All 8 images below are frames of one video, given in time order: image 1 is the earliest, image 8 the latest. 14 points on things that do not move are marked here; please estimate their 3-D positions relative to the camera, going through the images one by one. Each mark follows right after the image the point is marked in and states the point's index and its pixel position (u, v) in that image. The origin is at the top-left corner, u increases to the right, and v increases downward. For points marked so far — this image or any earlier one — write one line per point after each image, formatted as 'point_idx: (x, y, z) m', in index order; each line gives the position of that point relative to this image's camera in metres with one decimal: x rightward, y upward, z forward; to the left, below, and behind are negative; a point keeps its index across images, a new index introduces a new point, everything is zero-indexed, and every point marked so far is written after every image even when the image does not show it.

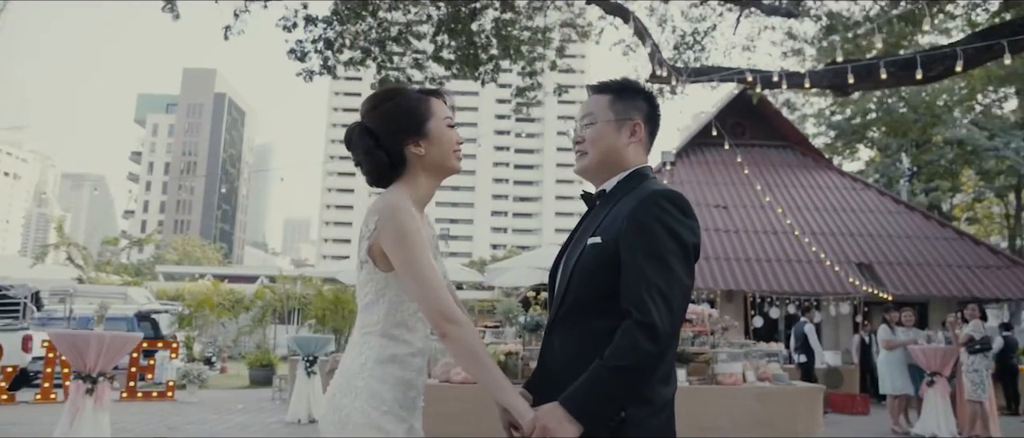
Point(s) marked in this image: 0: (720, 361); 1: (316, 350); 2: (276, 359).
0: (+1.8, -1.2, +6.1) m
1: (-2.7, -1.8, +9.5) m
2: (-5.1, -3.0, +14.8) m
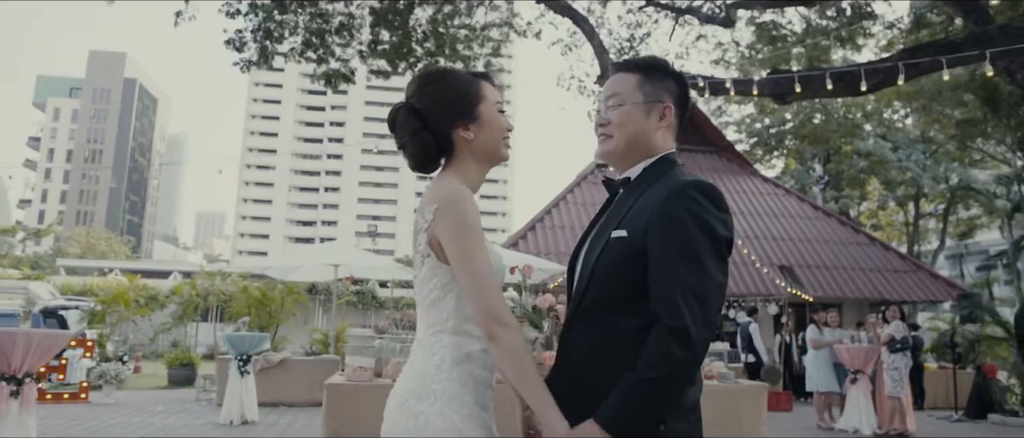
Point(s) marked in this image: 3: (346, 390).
0: (+1.4, -1.3, +6.2) m
1: (-3.4, -1.7, +9.2) m
2: (-6.4, -2.8, +14.1) m
3: (-1.3, -1.3, +5.4) m
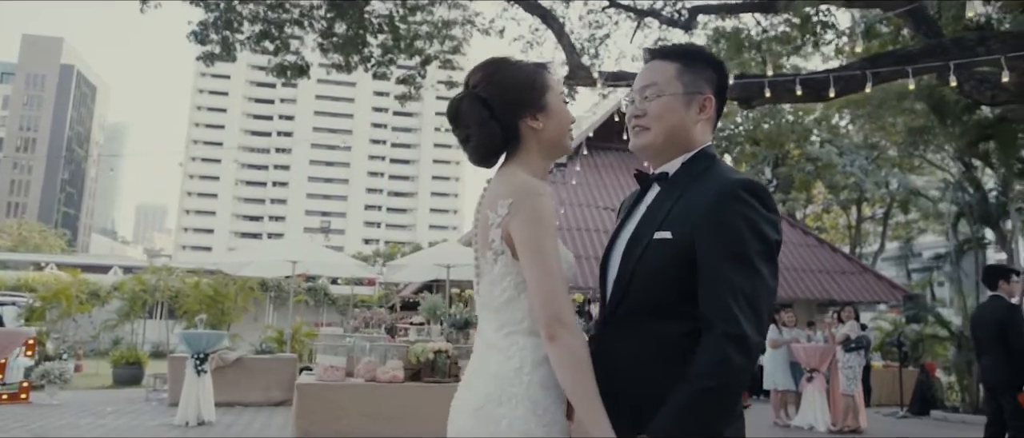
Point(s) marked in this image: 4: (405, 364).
0: (+1.1, -1.3, +6.3) m
1: (-3.9, -1.6, +8.9) m
2: (-7.2, -2.7, +13.6) m
3: (-1.5, -1.3, +5.2) m
4: (-0.9, -1.2, +5.6) m
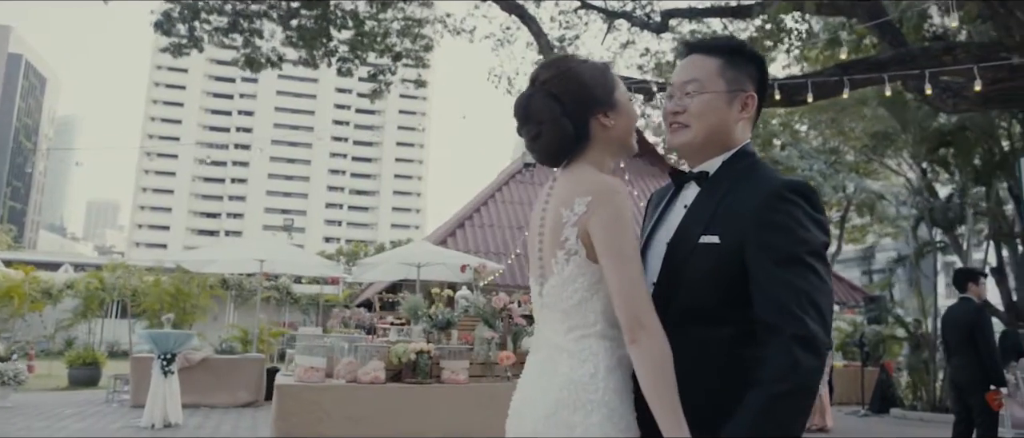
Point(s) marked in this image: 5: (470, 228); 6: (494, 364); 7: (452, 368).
0: (+1.0, -1.3, +6.3) m
1: (-4.2, -1.6, +8.6) m
2: (-7.7, -2.6, +13.2) m
3: (-1.6, -1.3, +5.1) m
4: (-1.0, -1.1, +5.5) m
5: (-0.8, -0.2, +12.5) m
6: (-0.2, -1.2, +5.8) m
7: (-0.5, -1.2, +5.6) m
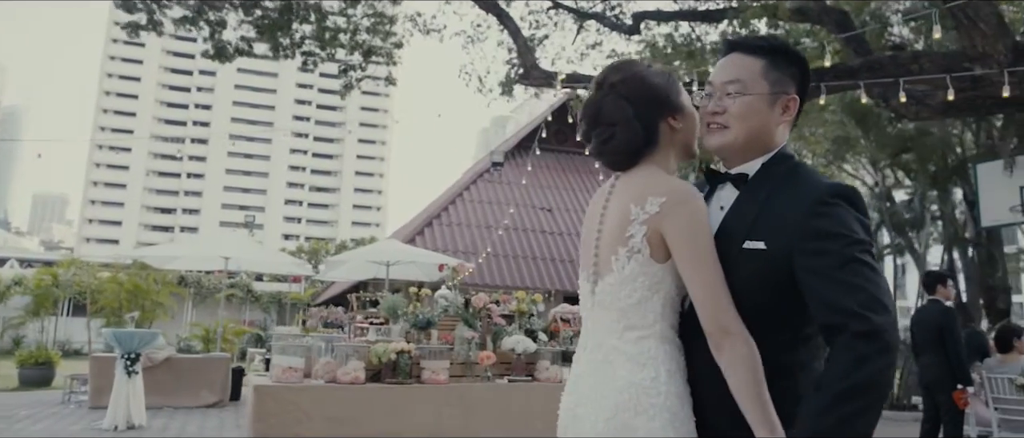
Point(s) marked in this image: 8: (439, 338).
0: (+0.8, -1.3, +6.3) m
1: (-4.5, -1.5, +8.4) m
2: (-8.2, -2.5, +12.8) m
3: (-1.7, -1.2, +5.0) m
4: (-1.1, -1.1, +5.4) m
5: (-1.3, -0.1, +12.4) m
6: (-0.3, -1.2, +5.8) m
7: (-0.6, -1.2, +5.5) m
8: (-0.6, -1.0, +5.9) m
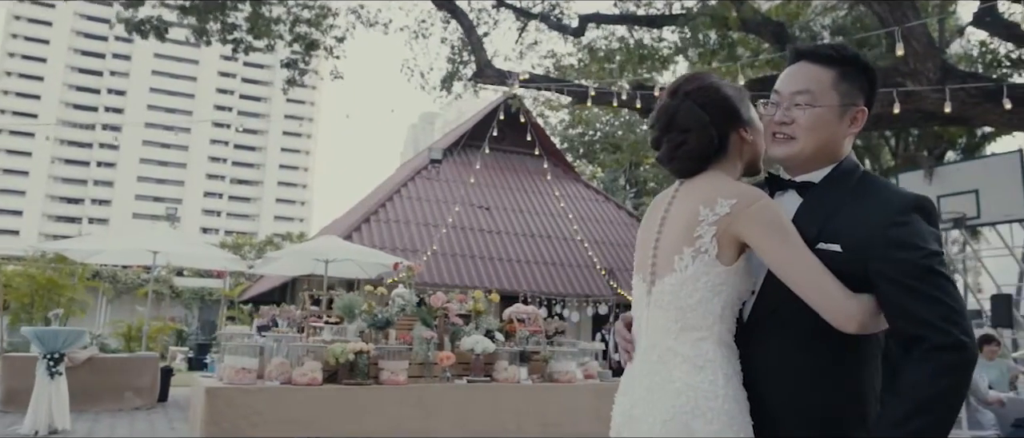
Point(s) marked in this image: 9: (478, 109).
0: (+0.4, -1.3, +6.3) m
1: (-5.0, -1.4, +7.9) m
2: (-9.3, -2.3, +11.9) m
3: (-1.9, -1.2, +4.8) m
4: (-1.4, -1.1, +5.3) m
5: (-2.3, -0.1, +12.2) m
6: (-0.6, -1.2, +5.7) m
7: (-0.9, -1.1, +5.4) m
8: (-1.0, -1.0, +5.8) m
9: (-0.7, +2.2, +14.2) m
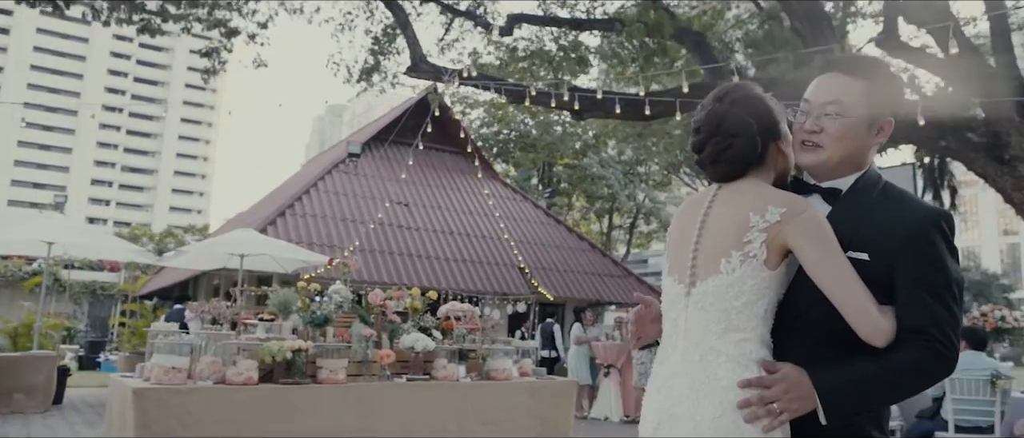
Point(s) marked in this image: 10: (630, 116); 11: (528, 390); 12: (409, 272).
0: (-0.2, -1.2, +6.3) m
1: (-5.8, -1.3, +7.2) m
2: (-10.5, -2.1, +10.6) m
3: (-2.3, -1.1, +4.5) m
4: (-1.8, -1.0, +5.0) m
5: (-3.5, 0.0, +11.8) m
6: (-1.1, -1.1, +5.6) m
7: (-1.3, -1.1, +5.2) m
8: (-1.4, -0.9, +5.6) m
9: (-2.2, +2.3, +14.0) m
10: (+1.5, +1.4, +9.3) m
11: (+0.1, -1.5, +6.2) m
12: (-1.7, -0.9, +12.1) m
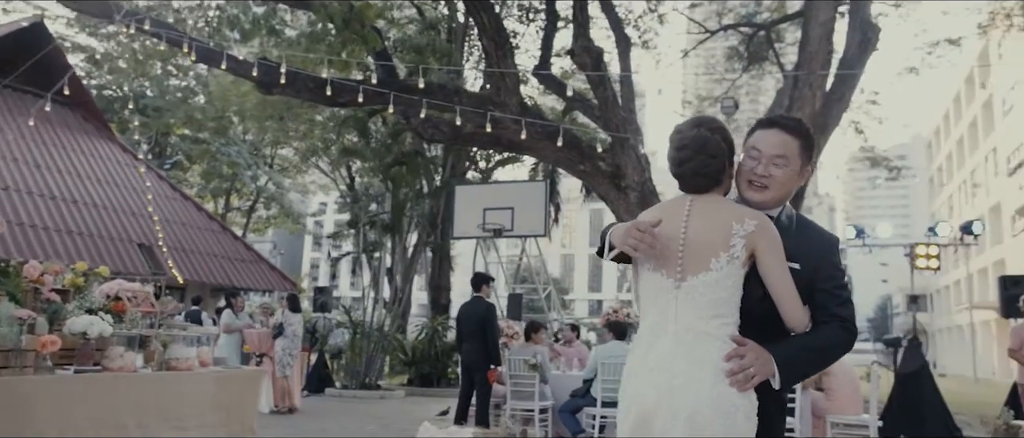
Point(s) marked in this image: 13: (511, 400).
0: (-2.7, -1.0, +5.6) m
1: (-7.9, -0.5, +3.5) m
2: (-13.7, -0.7, +4.1) m
3: (-3.6, -0.8, +2.9) m
4: (-3.4, -0.7, +3.6) m
5: (-8.2, +0.8, +8.7) m
6: (-3.1, -0.8, +4.5) m
7: (-3.1, -0.8, +4.1) m
8: (-3.4, -0.6, +4.3) m
9: (-7.9, +3.0, +11.3) m
10: (-2.5, +1.6, +9.0) m
11: (-2.4, -1.3, +5.7) m
12: (-6.9, -0.3, +9.8) m
13: (0.0, -1.9, +7.4) m
